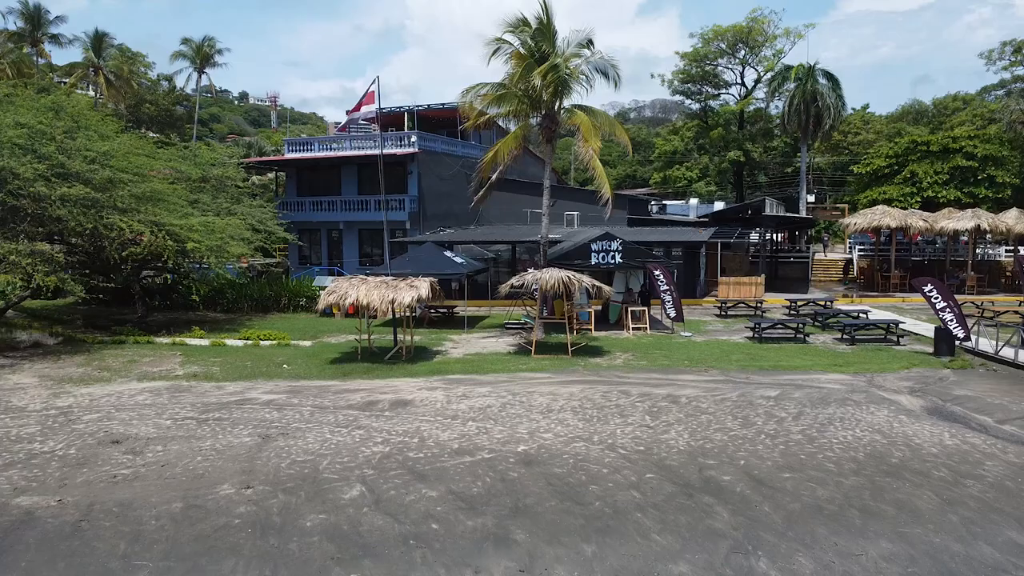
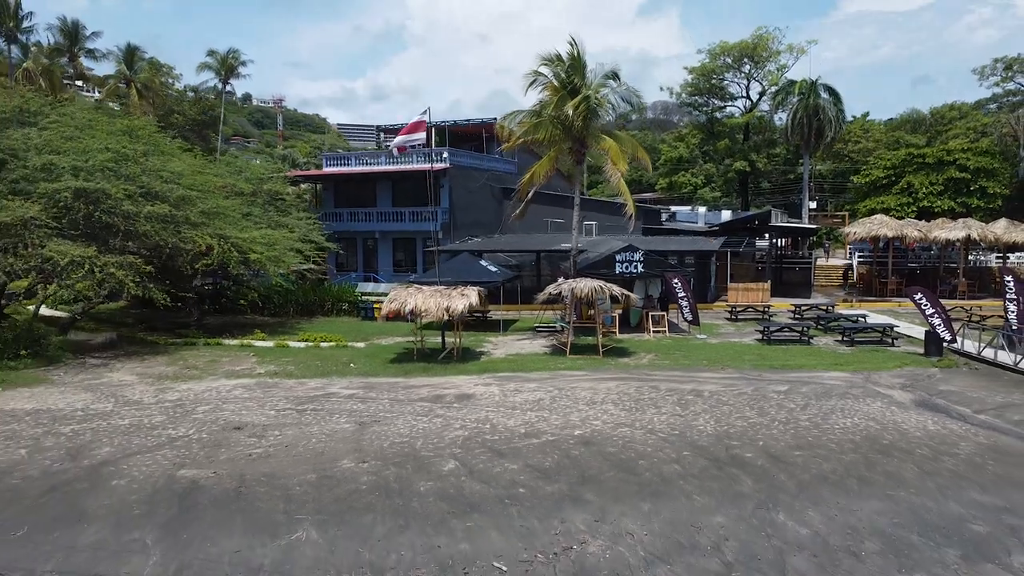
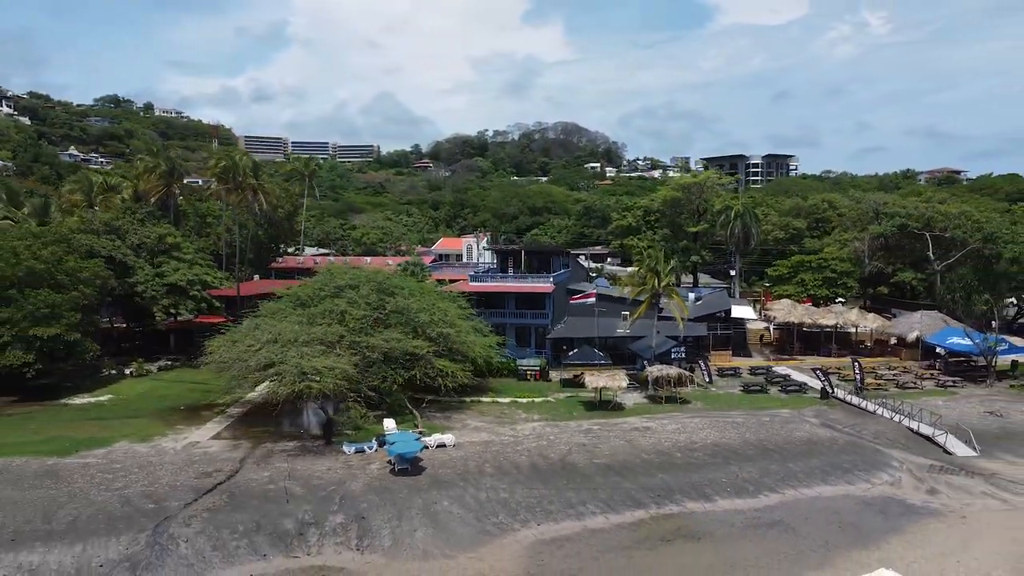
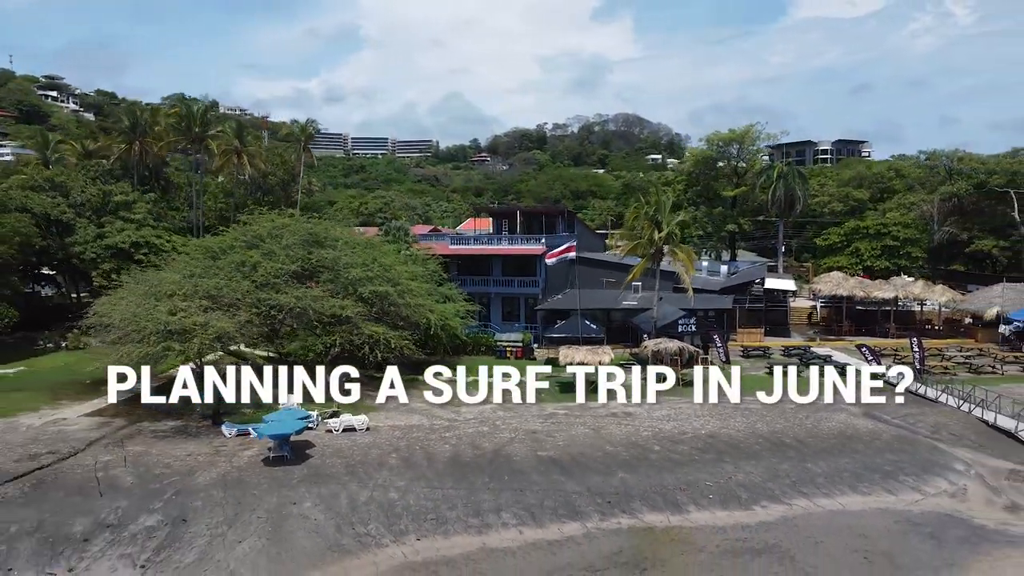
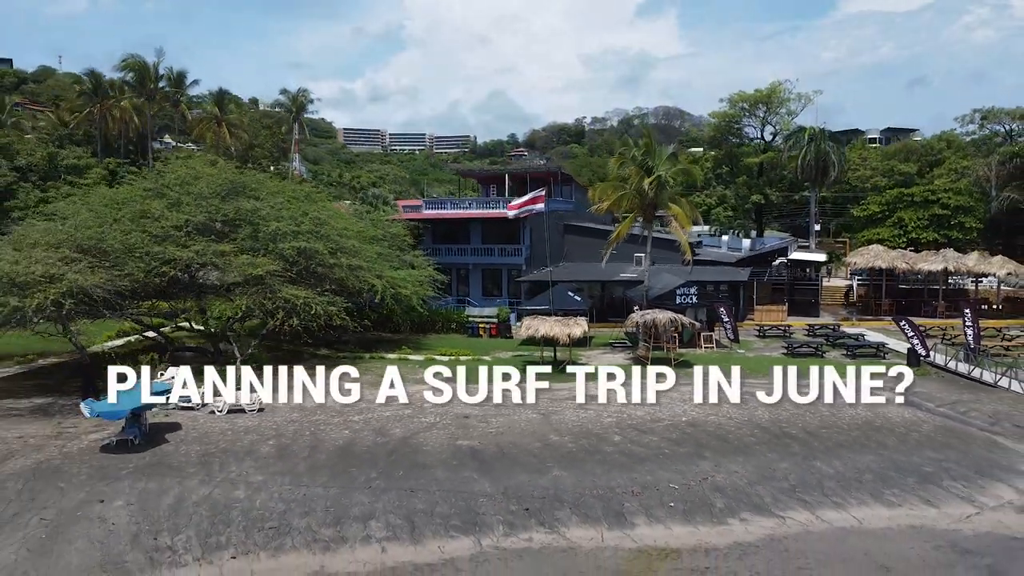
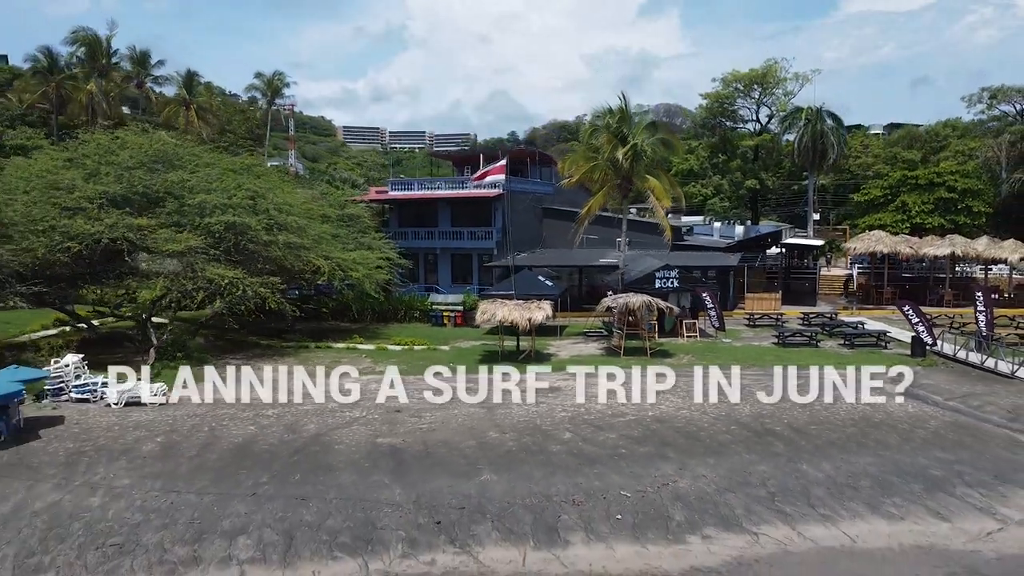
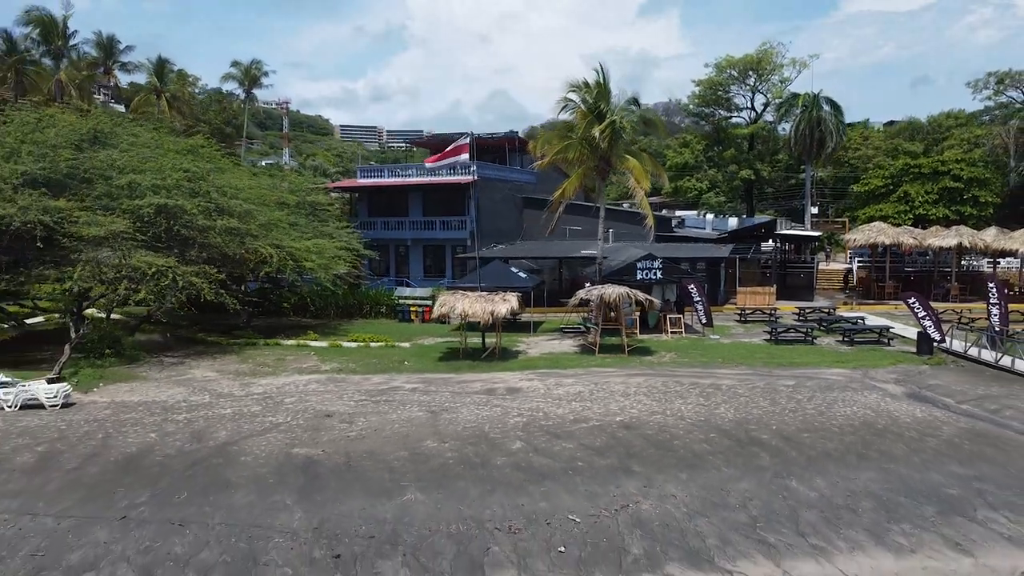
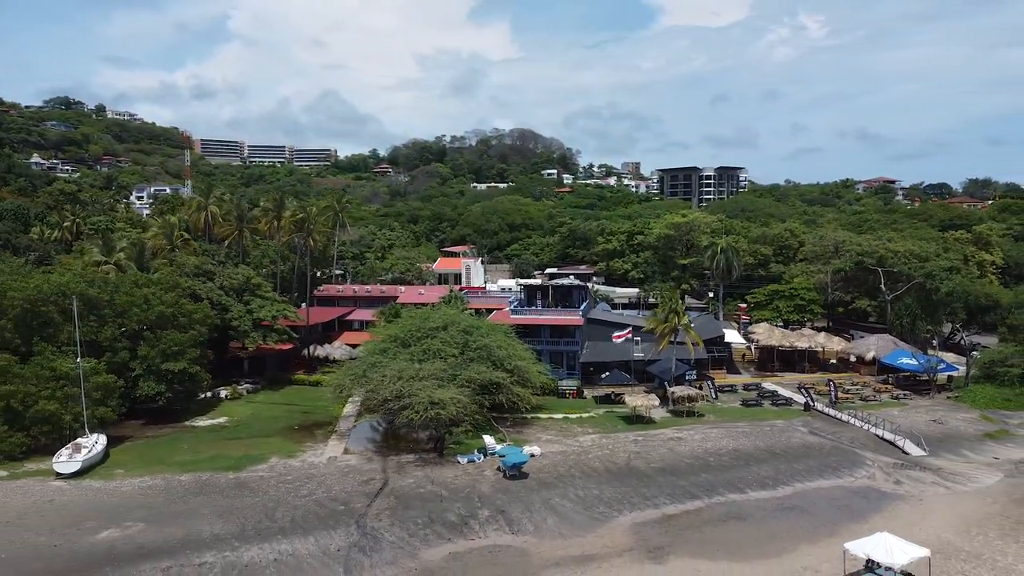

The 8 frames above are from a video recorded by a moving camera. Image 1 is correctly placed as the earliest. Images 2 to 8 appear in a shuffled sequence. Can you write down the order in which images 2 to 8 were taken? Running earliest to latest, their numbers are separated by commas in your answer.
2, 7, 6, 5, 4, 3, 8
